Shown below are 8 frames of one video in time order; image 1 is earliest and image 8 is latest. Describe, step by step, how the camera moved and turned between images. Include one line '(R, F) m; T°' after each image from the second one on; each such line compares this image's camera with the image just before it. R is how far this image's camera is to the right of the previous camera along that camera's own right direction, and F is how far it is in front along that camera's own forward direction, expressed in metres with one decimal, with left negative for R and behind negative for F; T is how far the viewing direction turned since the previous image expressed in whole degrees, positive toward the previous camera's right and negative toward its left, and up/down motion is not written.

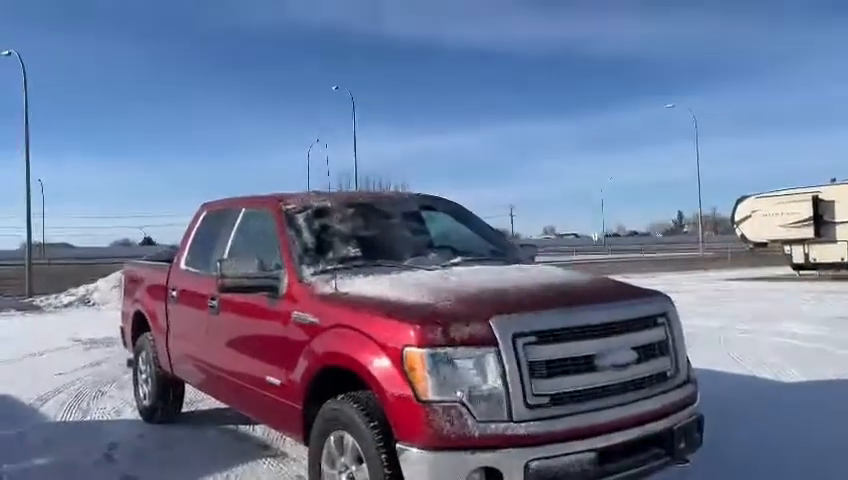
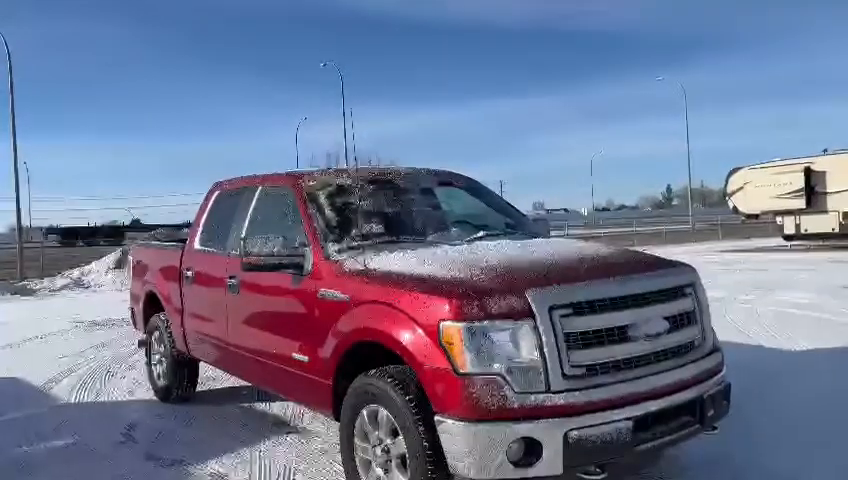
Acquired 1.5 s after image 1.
(-0.2, 0.0) m; +1°
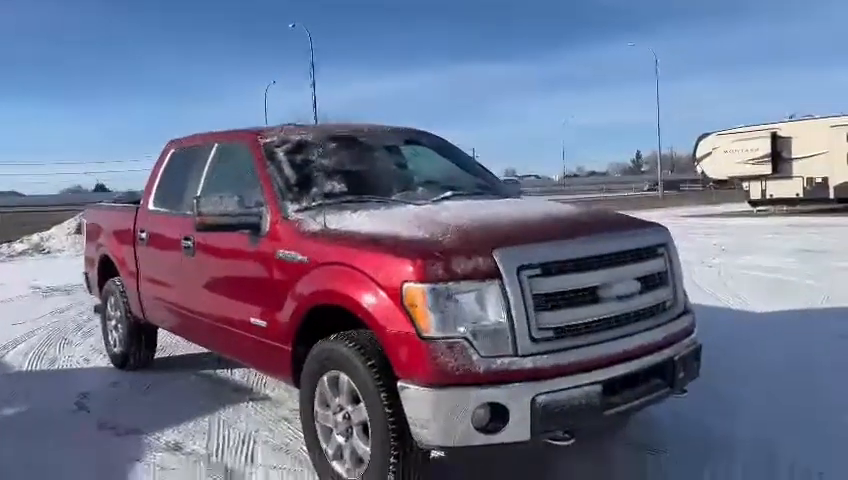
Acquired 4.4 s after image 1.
(0.0, +0.2) m; +2°
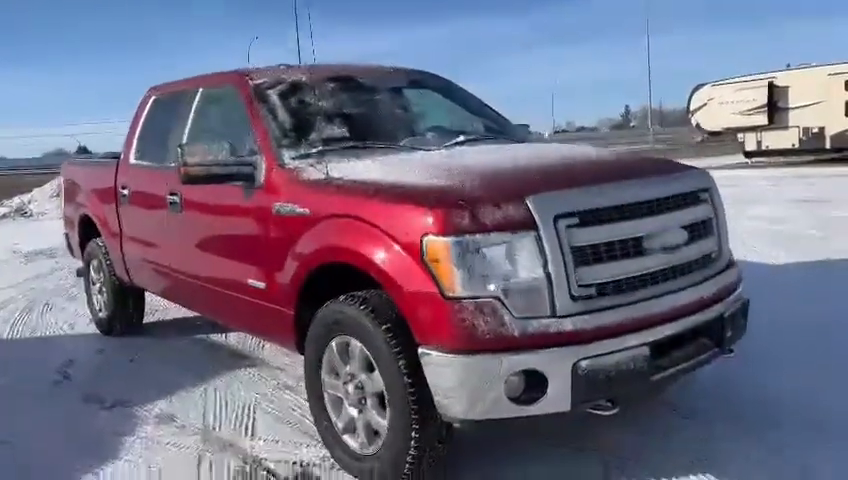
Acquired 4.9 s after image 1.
(-0.2, +0.5) m; +1°
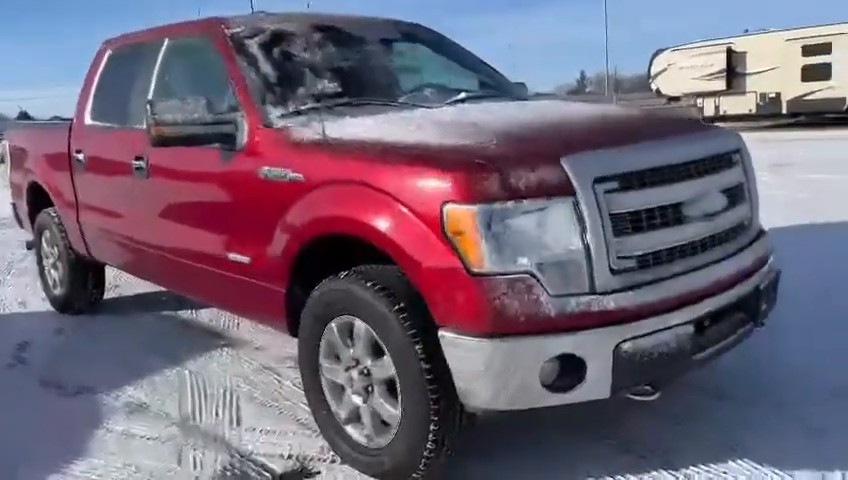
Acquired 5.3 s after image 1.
(-0.3, +0.4) m; +4°
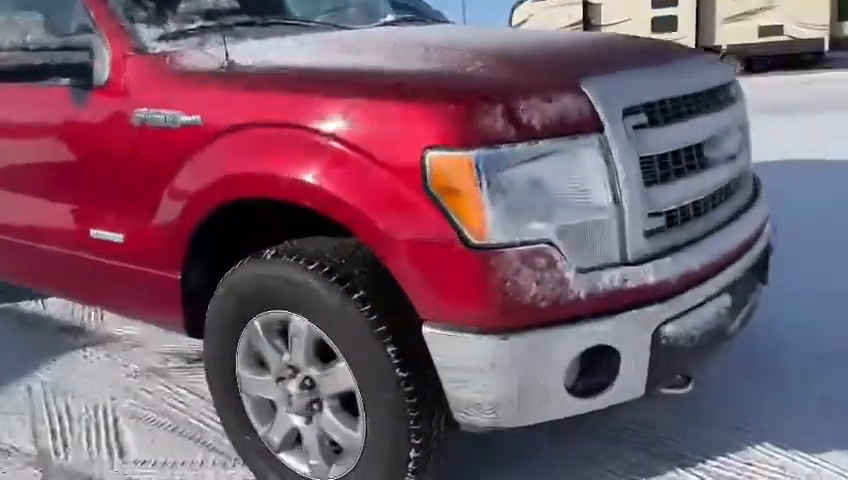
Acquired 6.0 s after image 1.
(-0.3, +0.8) m; +11°
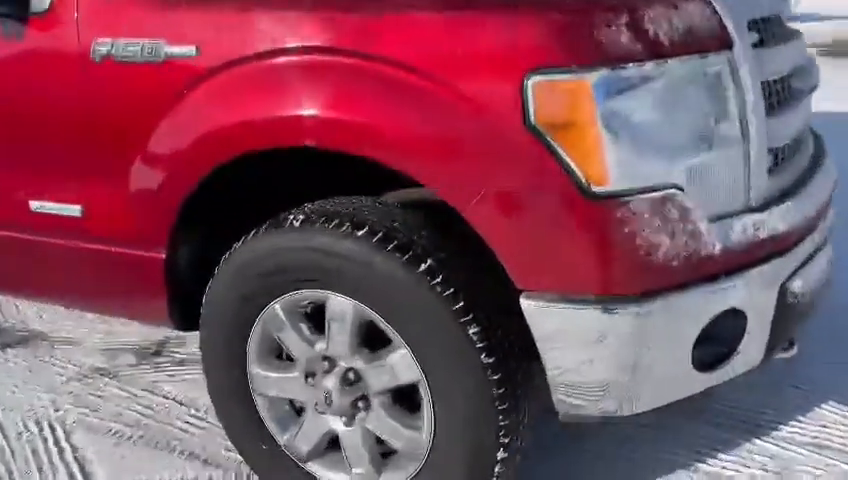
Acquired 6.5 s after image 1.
(-0.4, +0.5) m; +8°
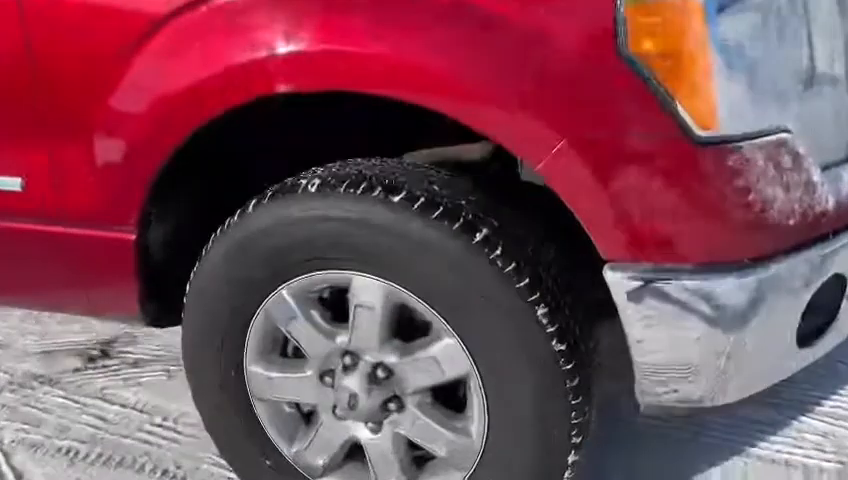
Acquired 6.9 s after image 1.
(-0.3, +0.3) m; +6°
